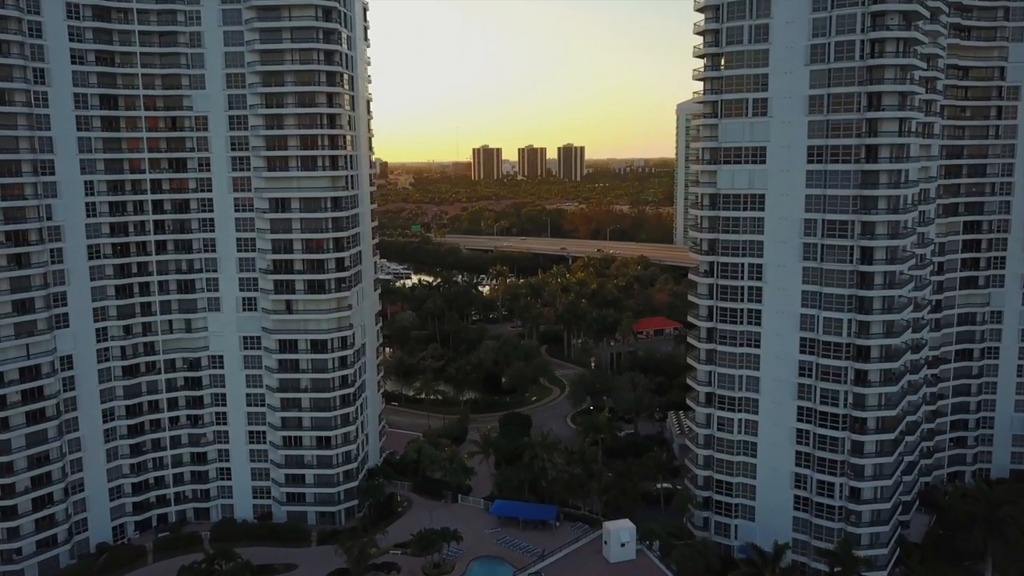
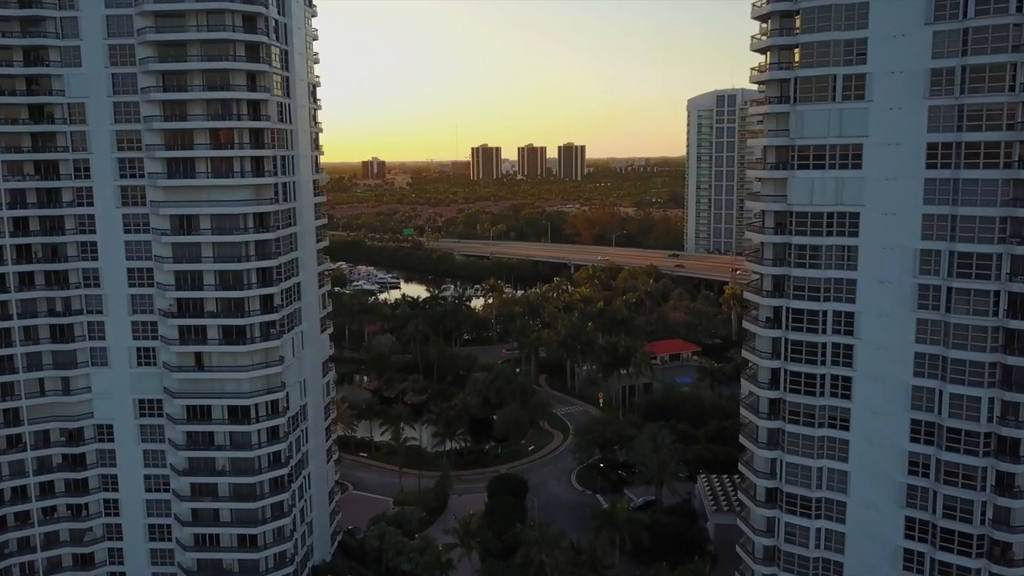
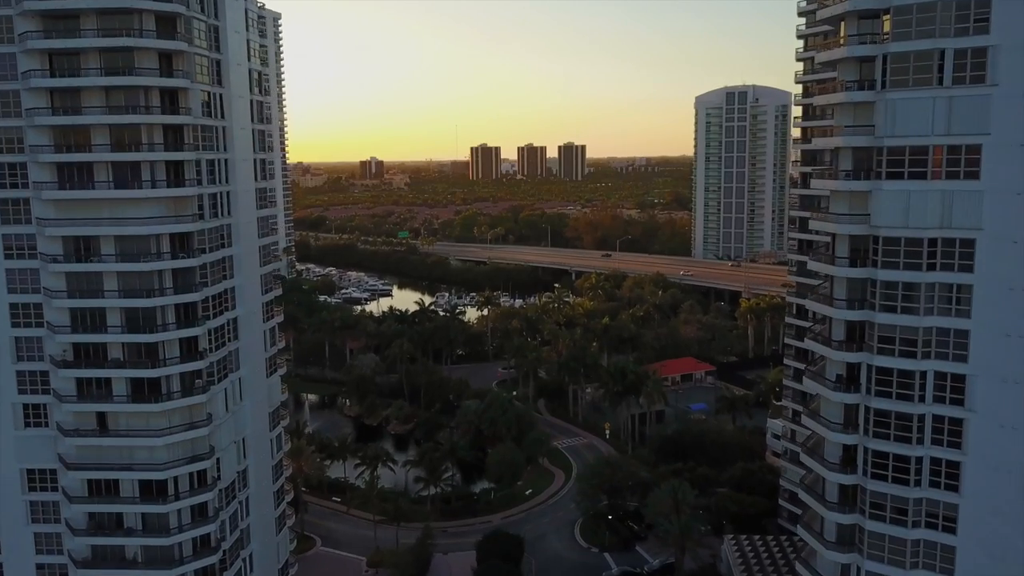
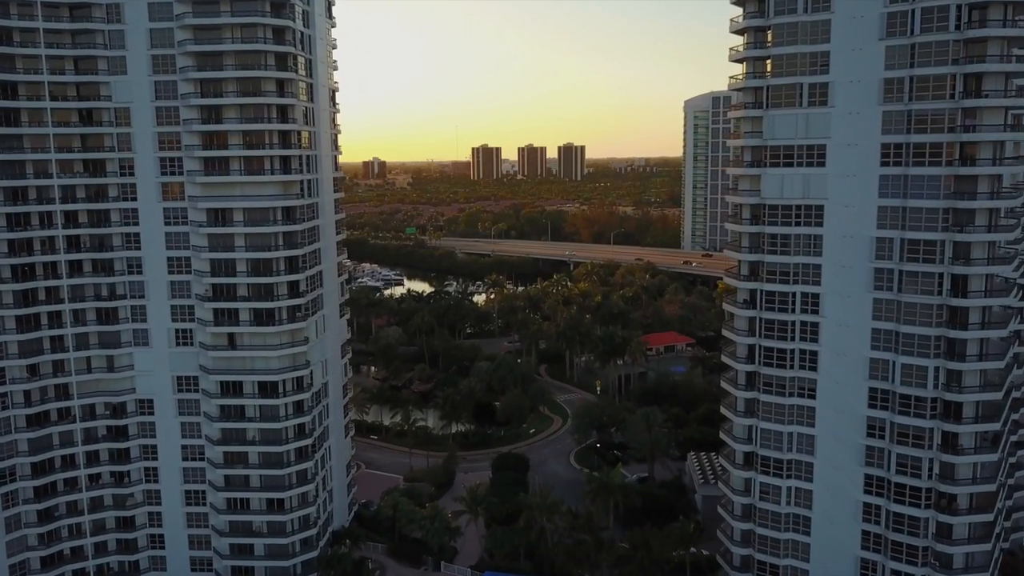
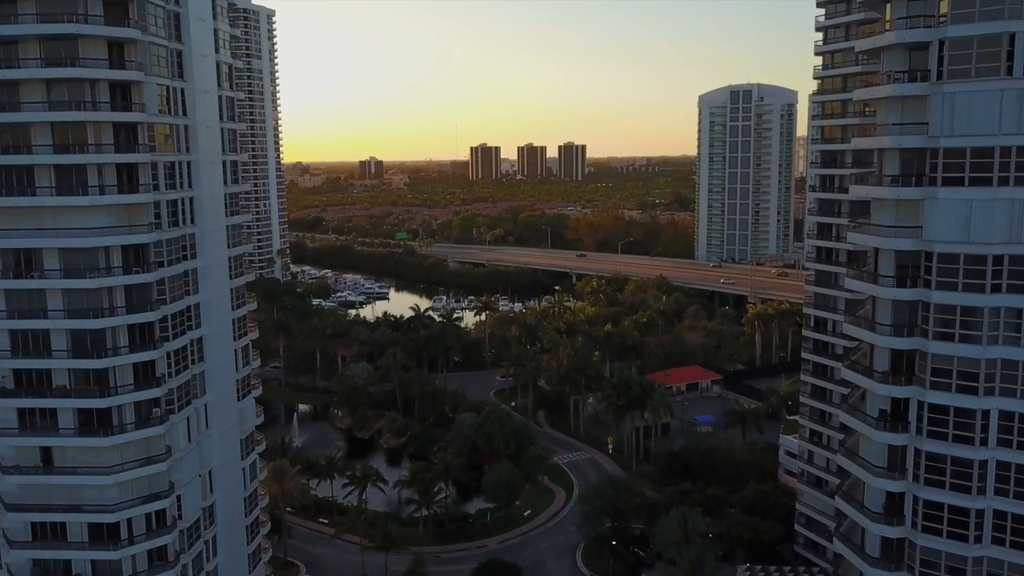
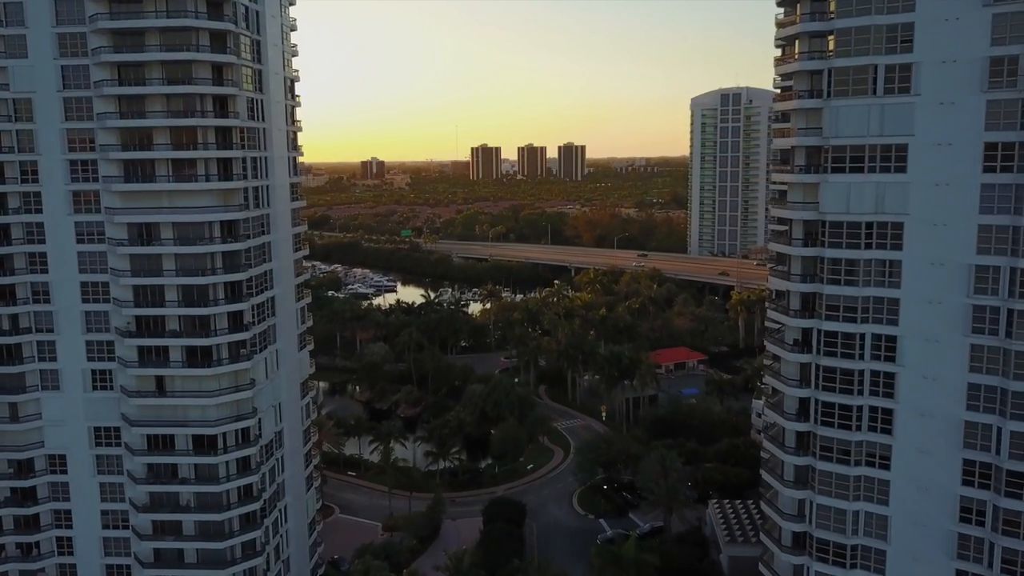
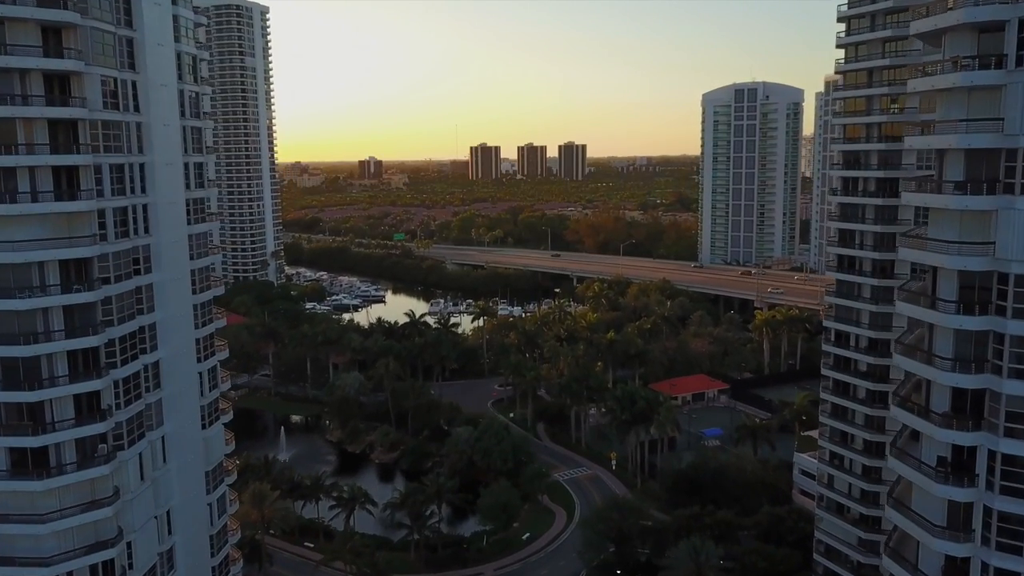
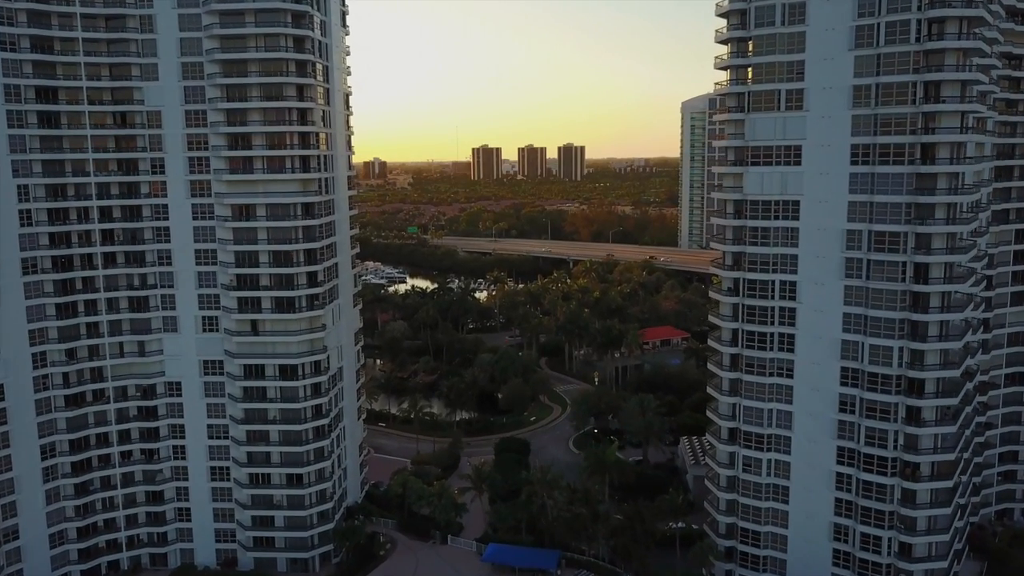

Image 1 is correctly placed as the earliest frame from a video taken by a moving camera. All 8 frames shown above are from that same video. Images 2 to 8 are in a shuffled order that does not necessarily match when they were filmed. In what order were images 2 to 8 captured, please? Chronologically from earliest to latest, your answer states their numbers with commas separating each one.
8, 4, 2, 6, 3, 5, 7
